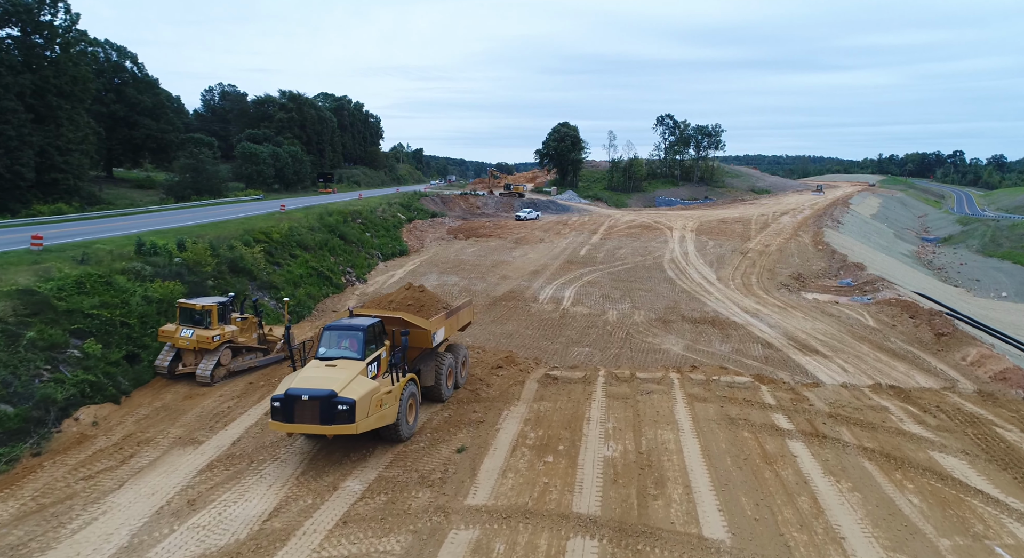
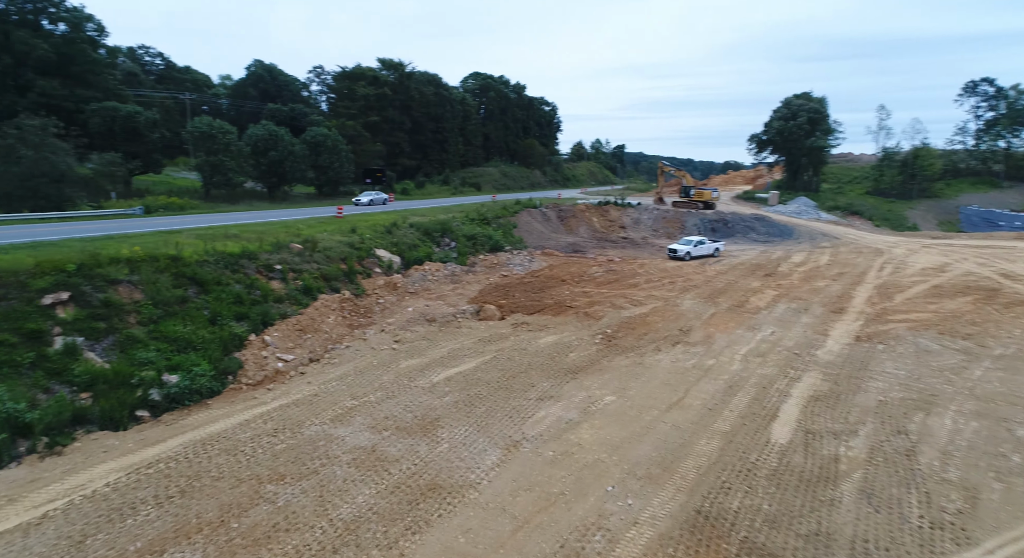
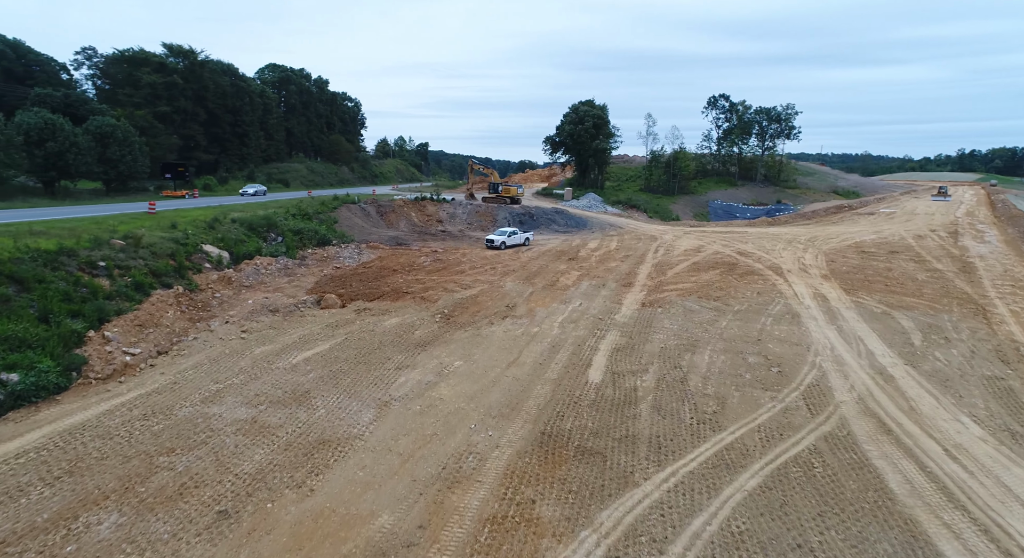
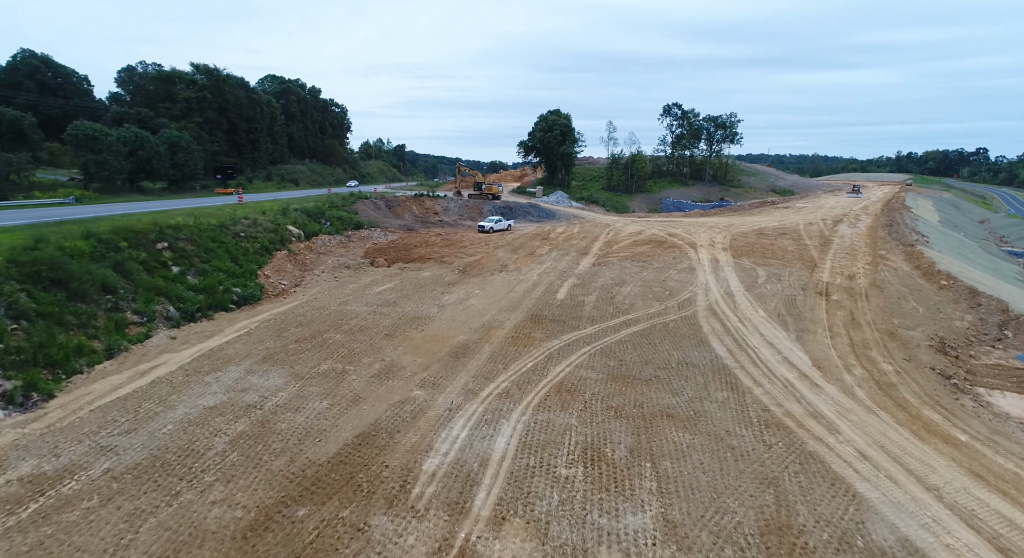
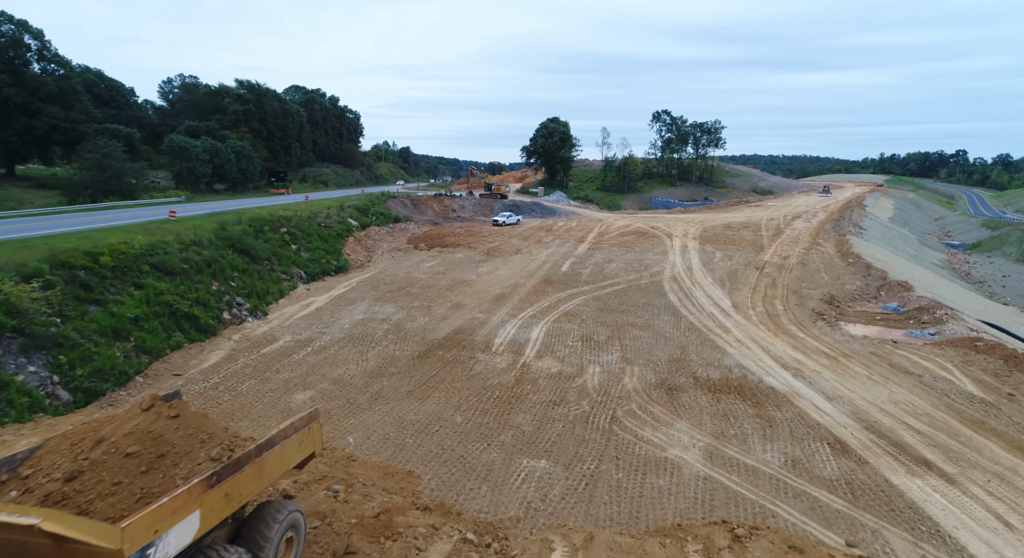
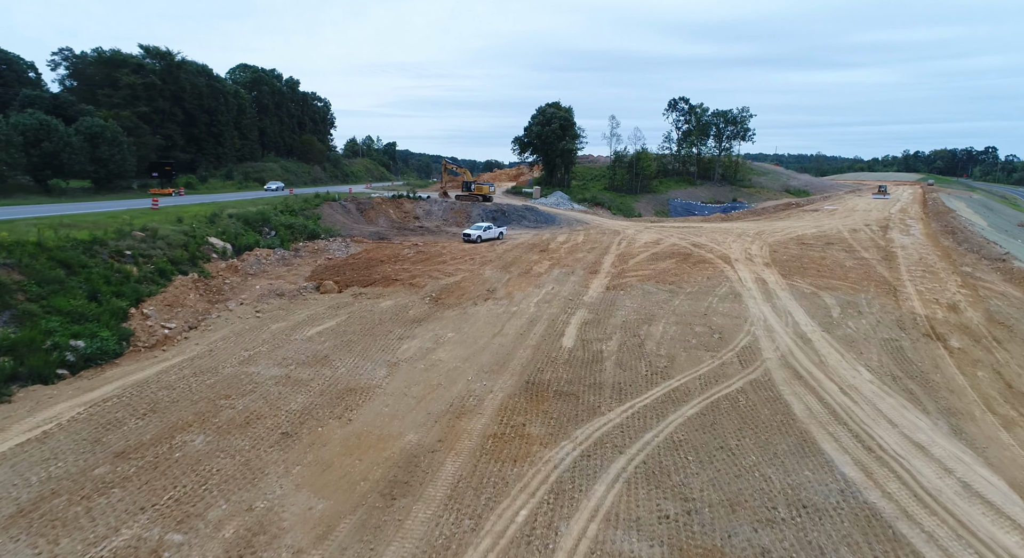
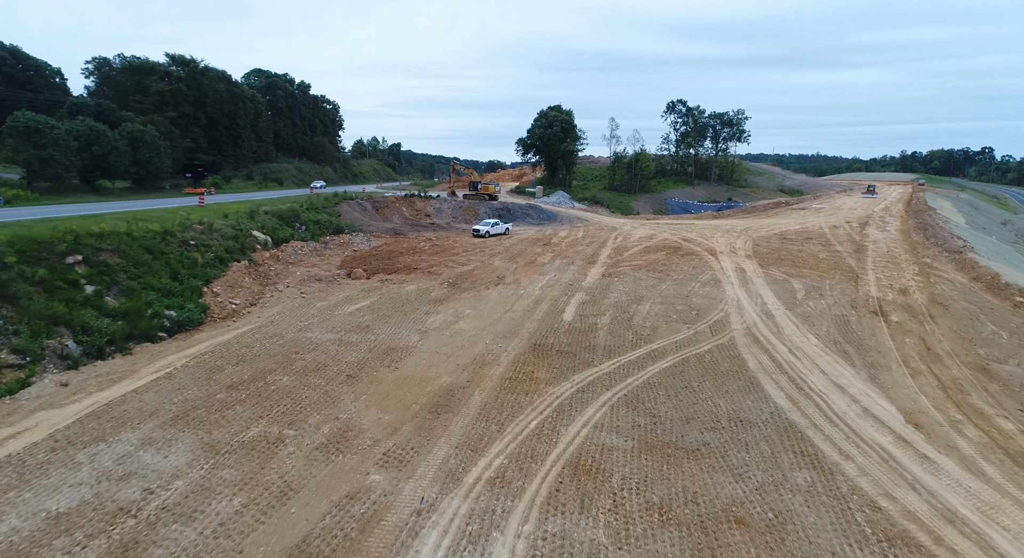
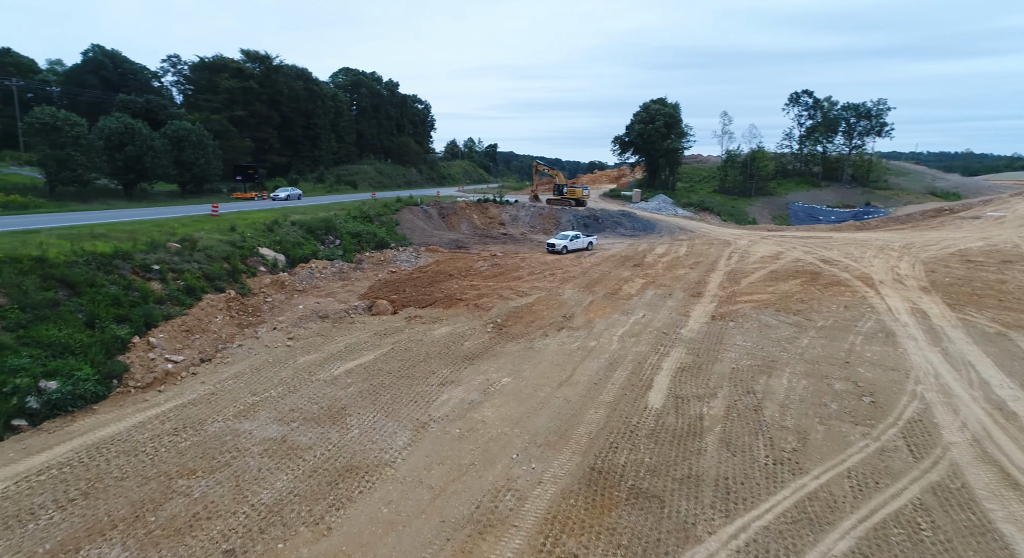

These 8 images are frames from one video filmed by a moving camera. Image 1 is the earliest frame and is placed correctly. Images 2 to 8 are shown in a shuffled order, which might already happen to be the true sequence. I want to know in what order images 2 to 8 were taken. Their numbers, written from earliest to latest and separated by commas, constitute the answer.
5, 4, 7, 6, 3, 8, 2
